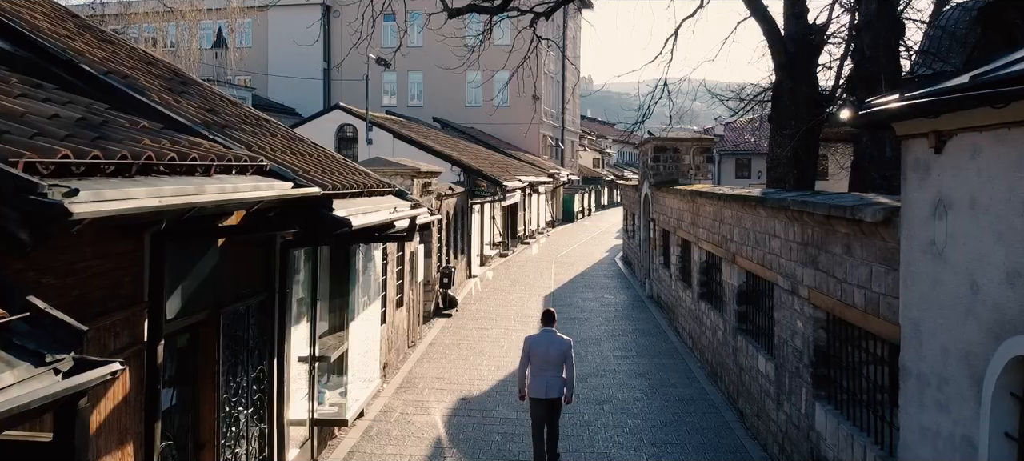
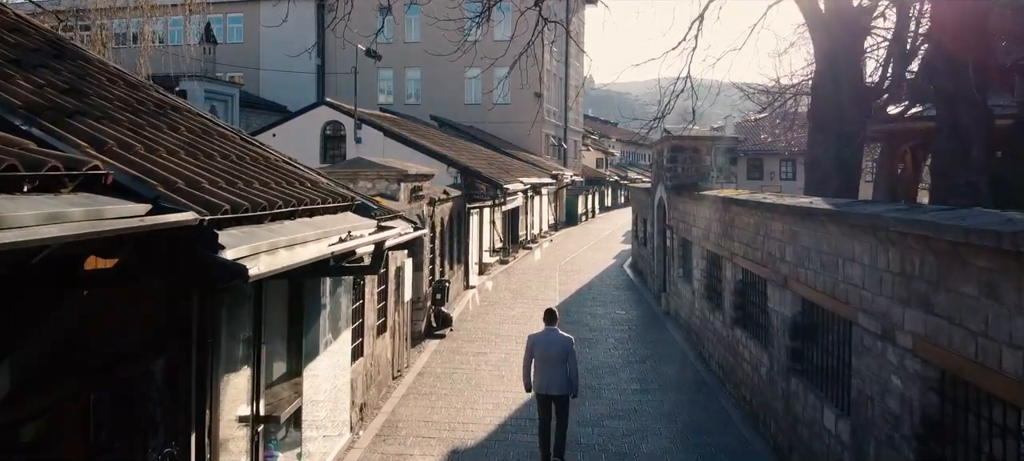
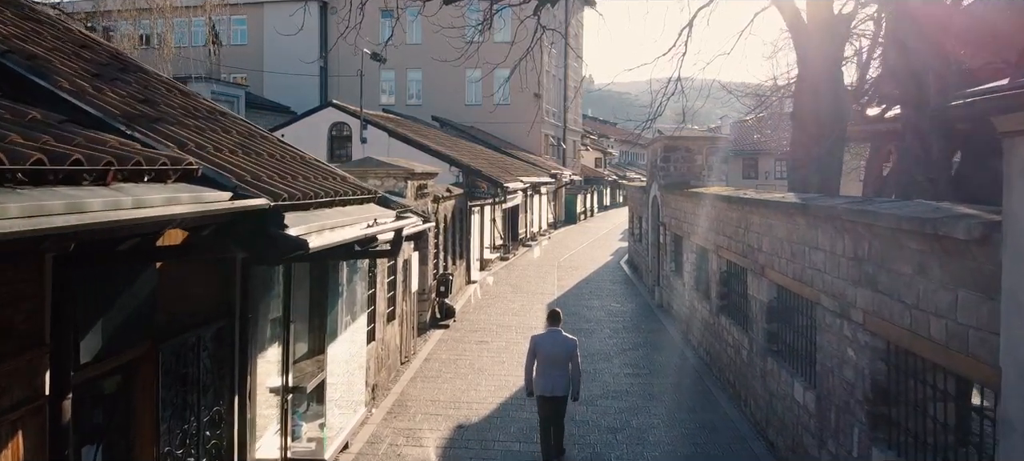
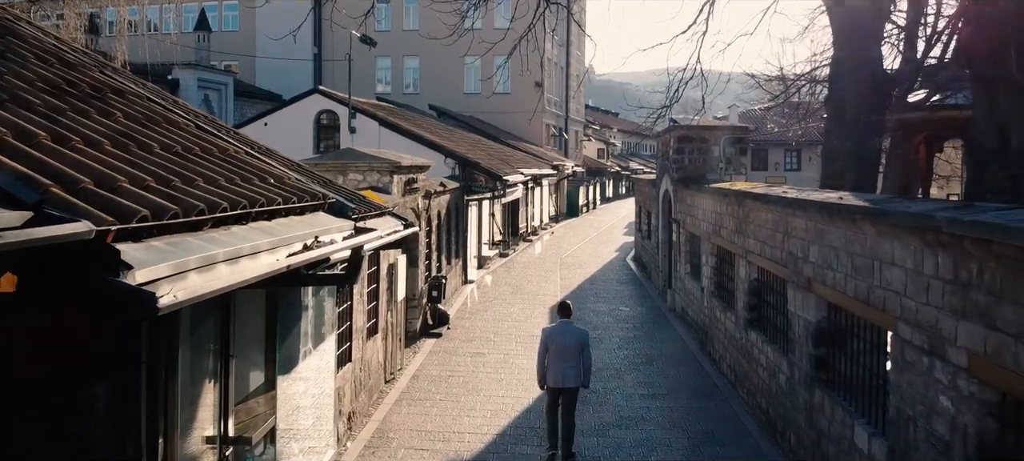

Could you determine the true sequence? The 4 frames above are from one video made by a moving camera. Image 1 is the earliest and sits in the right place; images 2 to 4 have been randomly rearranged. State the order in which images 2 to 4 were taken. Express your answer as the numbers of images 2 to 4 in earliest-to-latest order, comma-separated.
3, 2, 4
